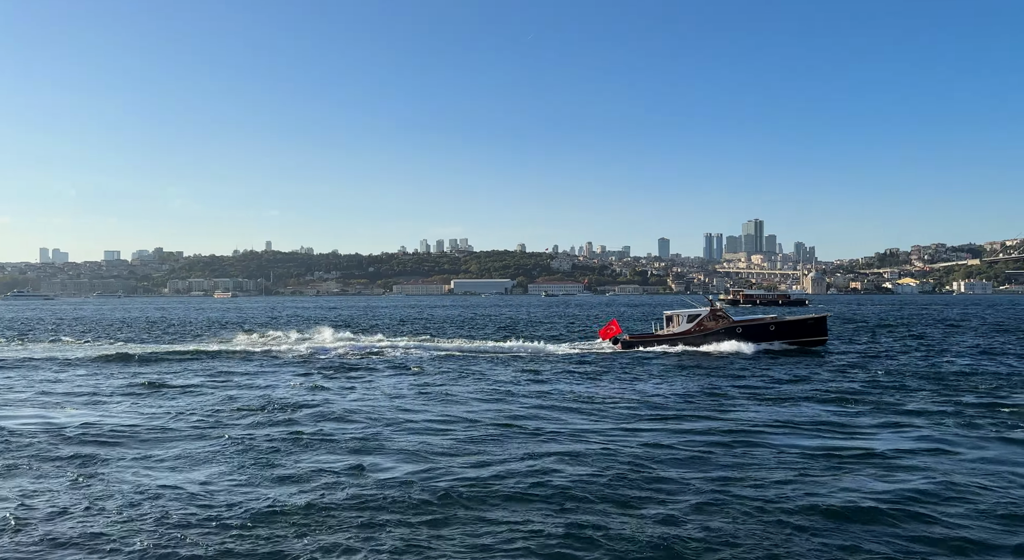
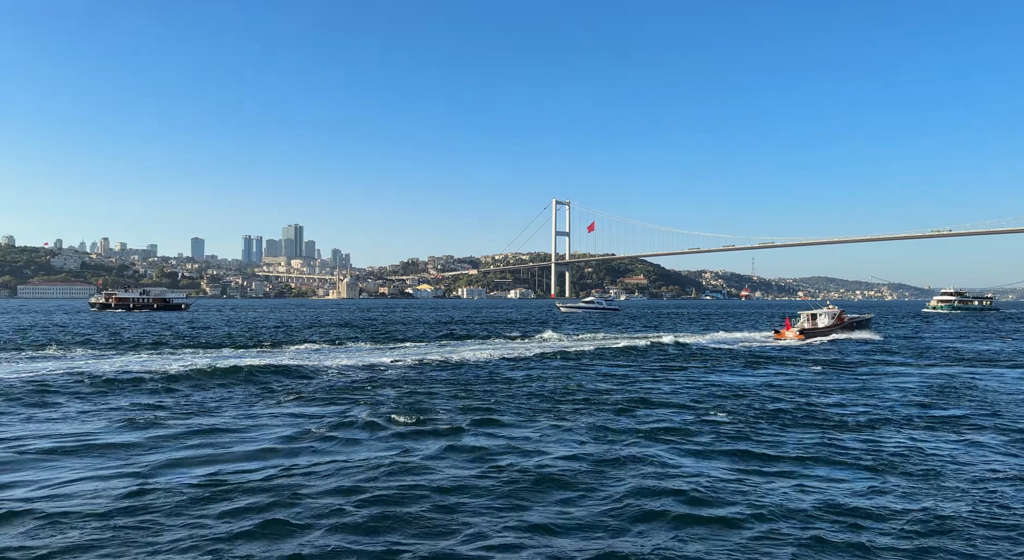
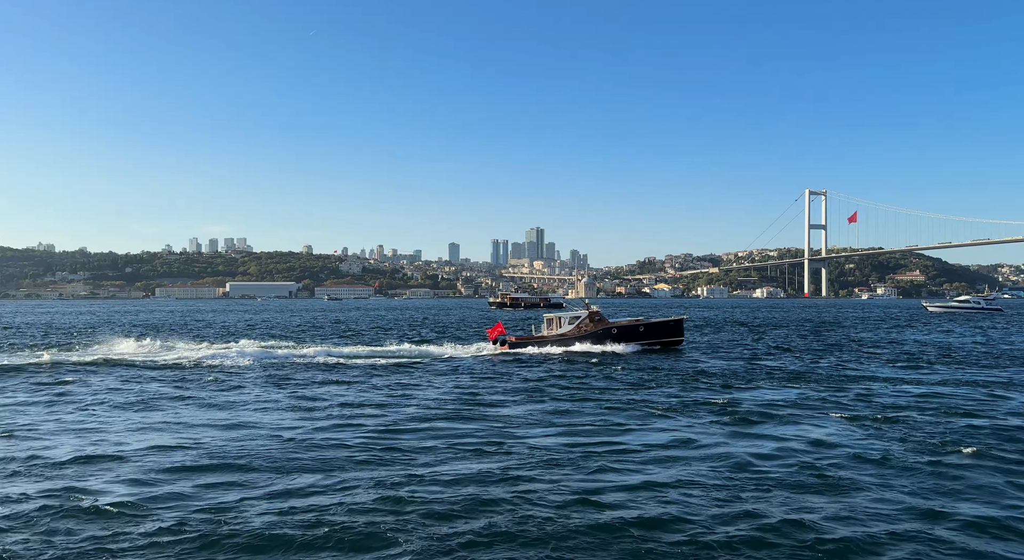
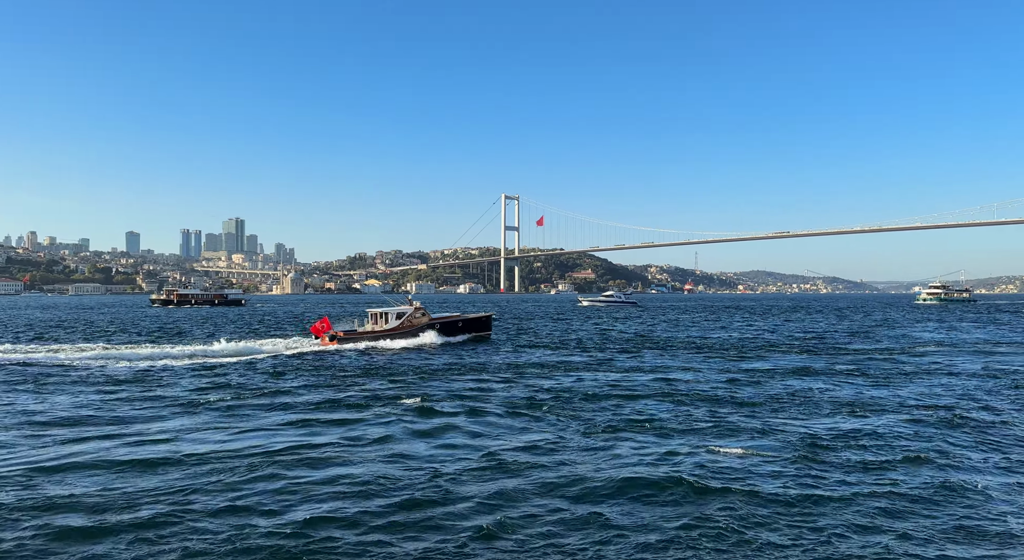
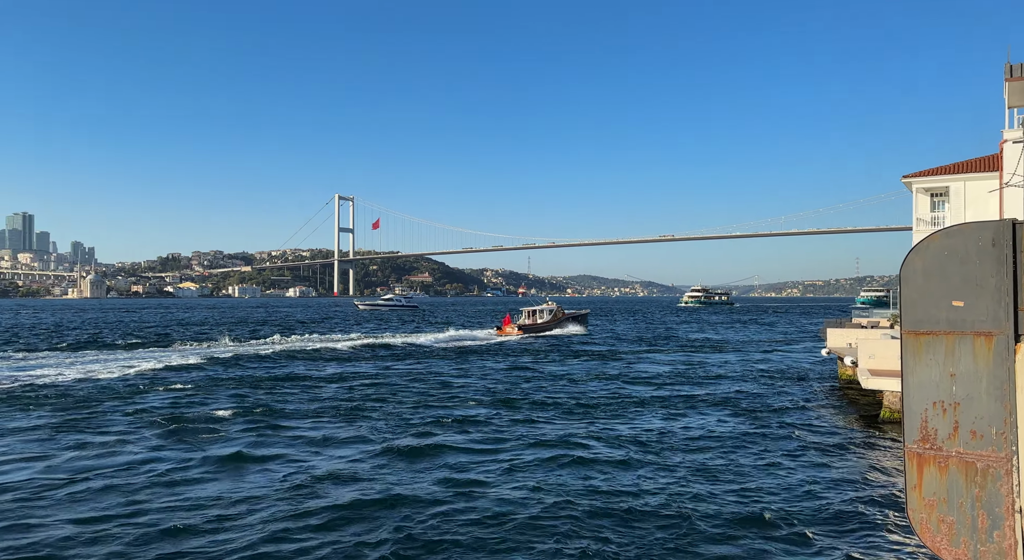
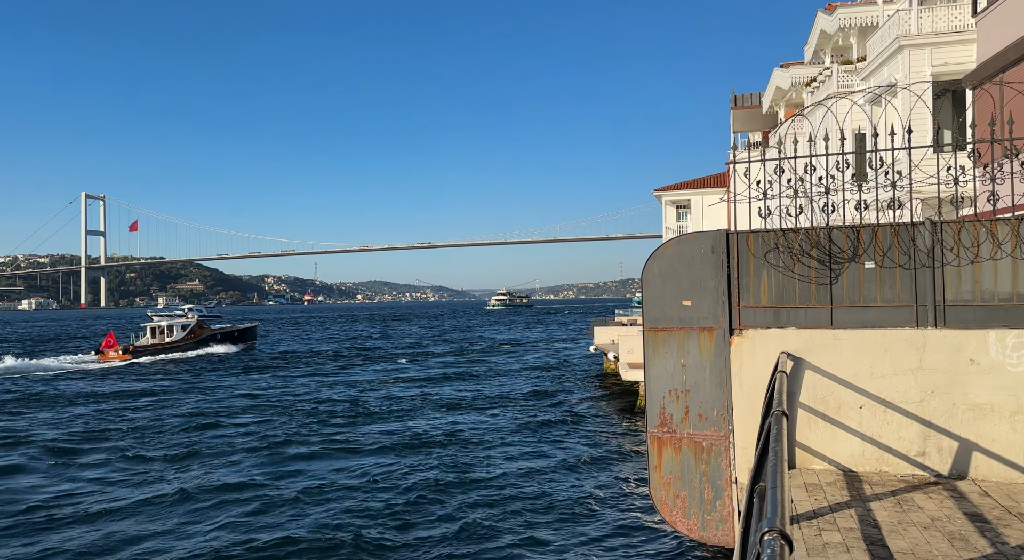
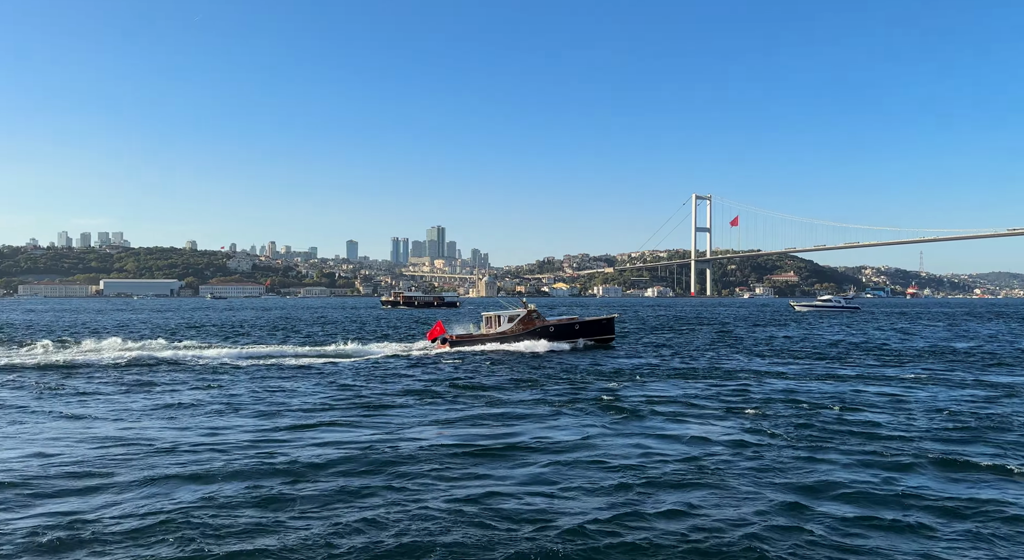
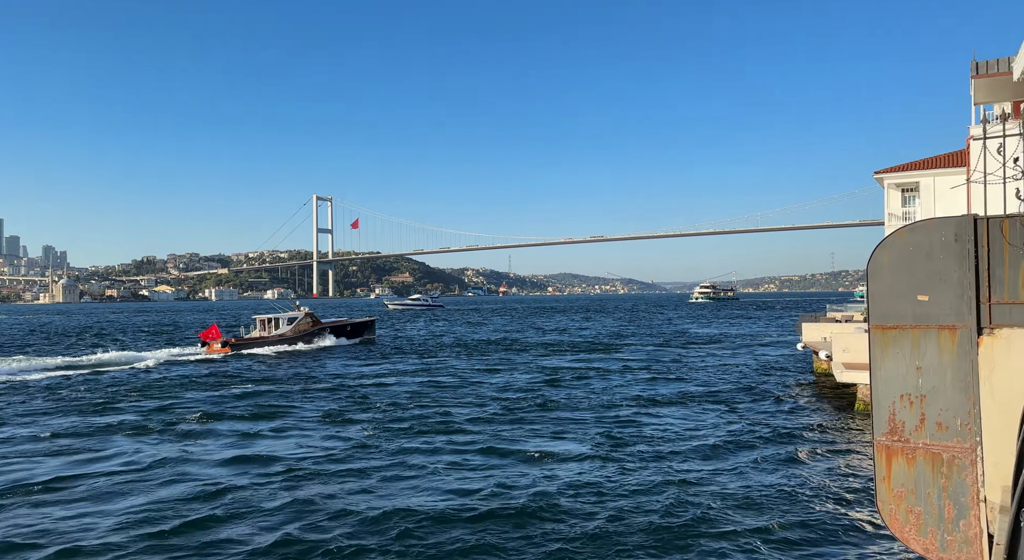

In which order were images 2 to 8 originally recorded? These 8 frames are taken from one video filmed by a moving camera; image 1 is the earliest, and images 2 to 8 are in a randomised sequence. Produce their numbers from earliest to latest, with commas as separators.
3, 7, 4, 8, 6, 5, 2
